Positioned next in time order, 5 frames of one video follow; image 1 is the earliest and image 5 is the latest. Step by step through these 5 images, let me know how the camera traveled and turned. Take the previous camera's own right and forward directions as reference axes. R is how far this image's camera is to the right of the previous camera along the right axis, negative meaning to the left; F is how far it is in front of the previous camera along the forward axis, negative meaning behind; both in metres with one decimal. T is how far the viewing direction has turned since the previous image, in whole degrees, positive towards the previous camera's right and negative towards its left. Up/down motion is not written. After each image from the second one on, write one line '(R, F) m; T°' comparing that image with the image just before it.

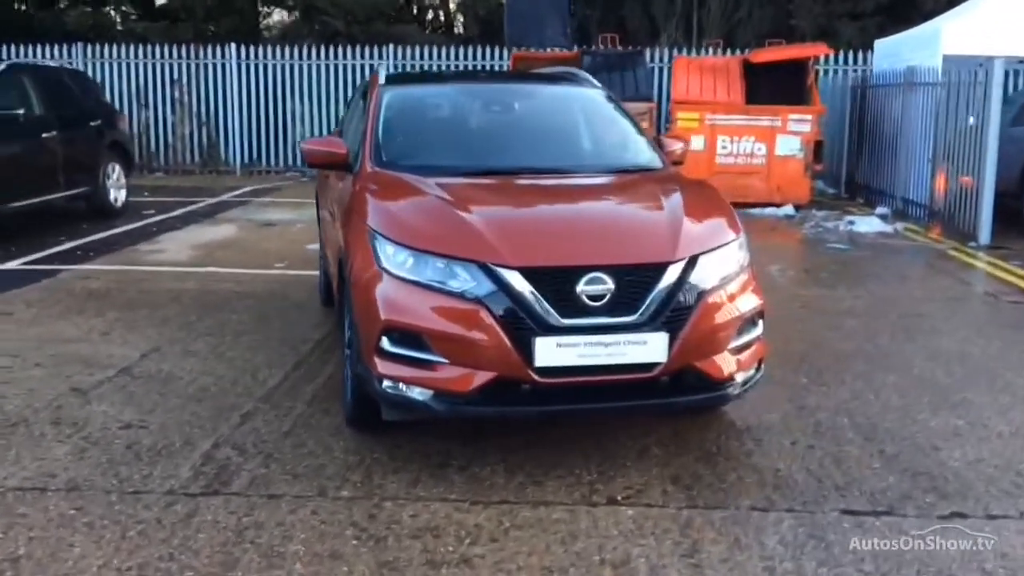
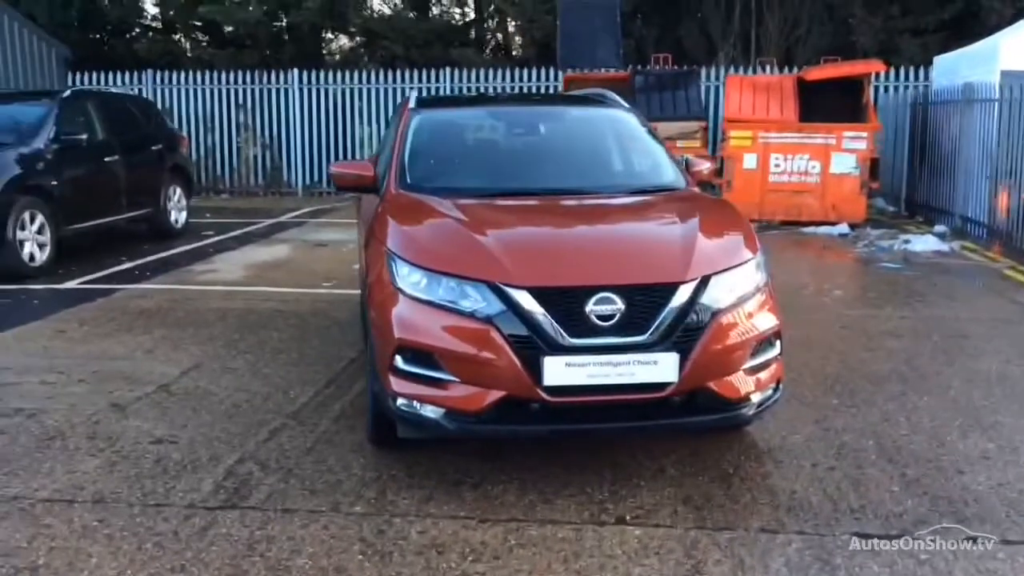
(+0.2, 0.0) m; -4°
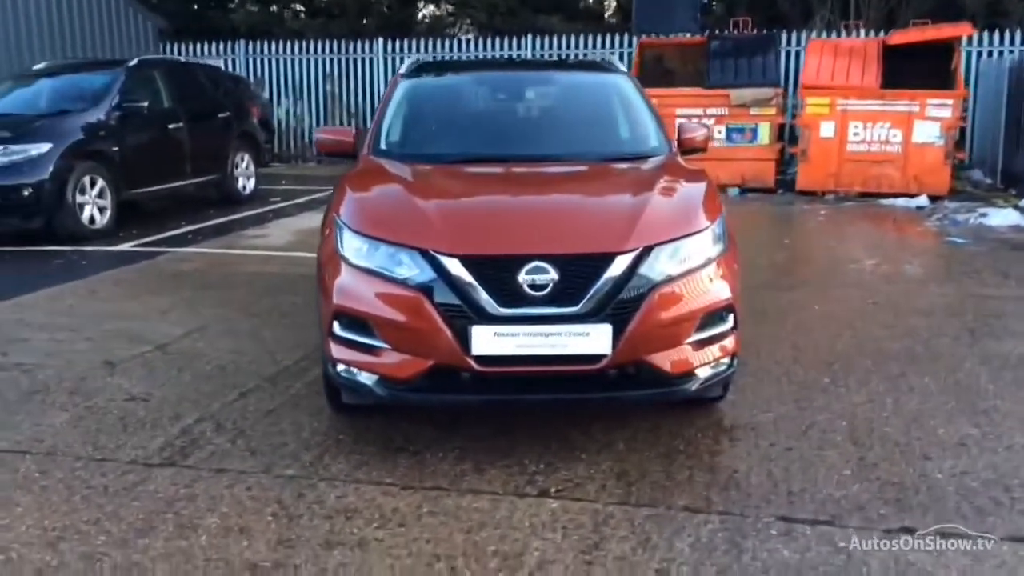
(+0.8, +0.1) m; -7°
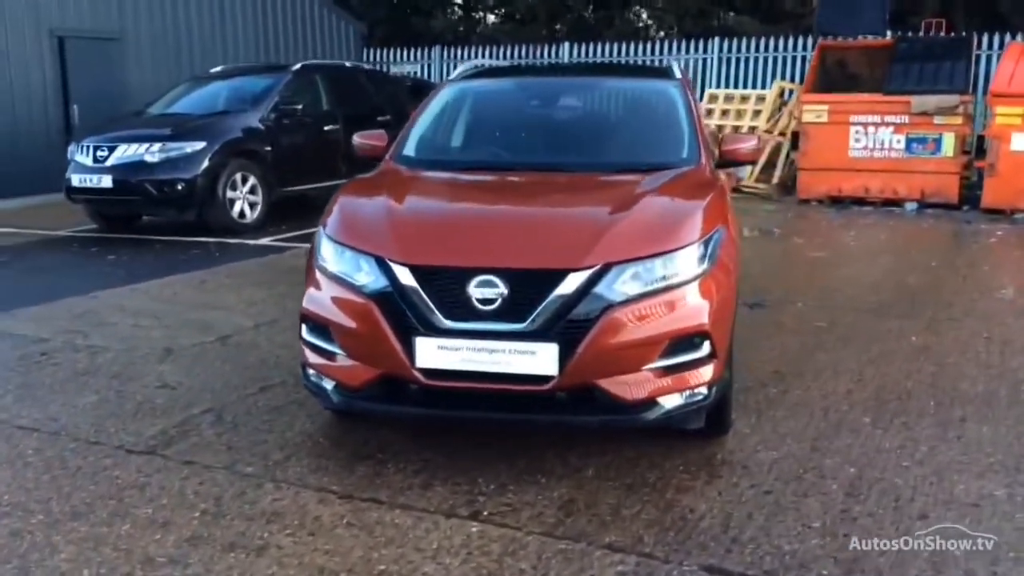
(+1.1, +0.3) m; -13°
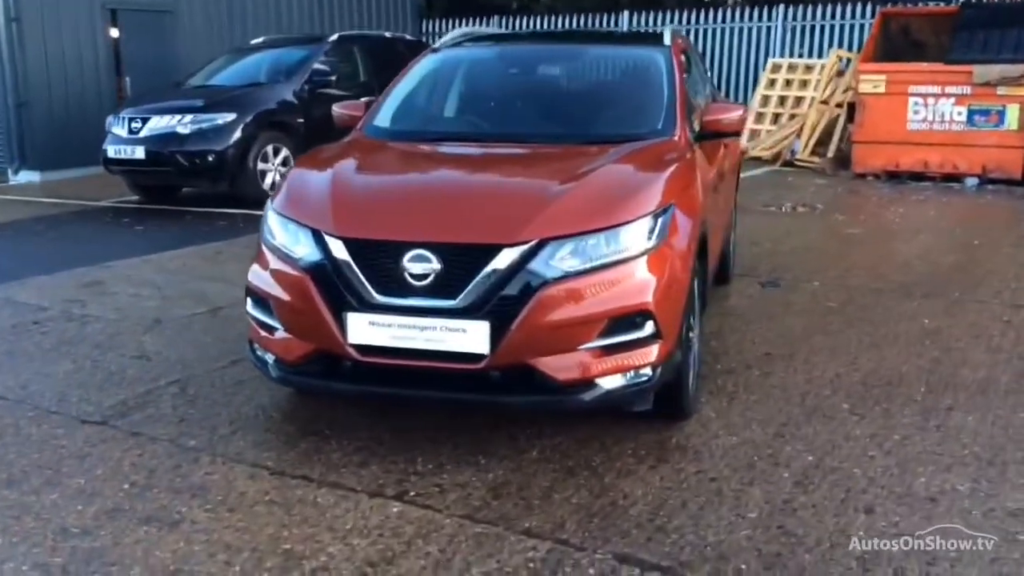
(+0.6, +0.2) m; -5°
